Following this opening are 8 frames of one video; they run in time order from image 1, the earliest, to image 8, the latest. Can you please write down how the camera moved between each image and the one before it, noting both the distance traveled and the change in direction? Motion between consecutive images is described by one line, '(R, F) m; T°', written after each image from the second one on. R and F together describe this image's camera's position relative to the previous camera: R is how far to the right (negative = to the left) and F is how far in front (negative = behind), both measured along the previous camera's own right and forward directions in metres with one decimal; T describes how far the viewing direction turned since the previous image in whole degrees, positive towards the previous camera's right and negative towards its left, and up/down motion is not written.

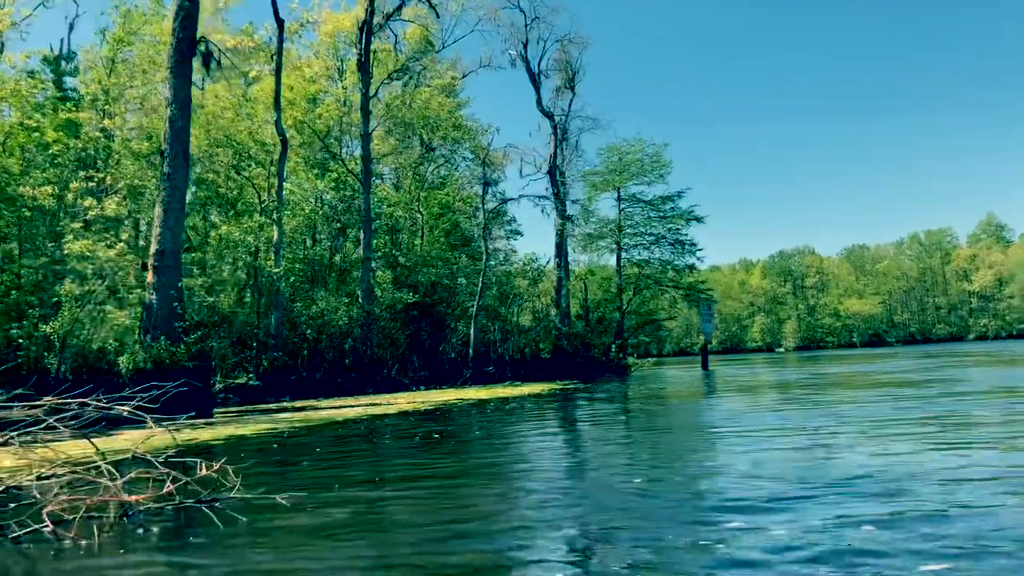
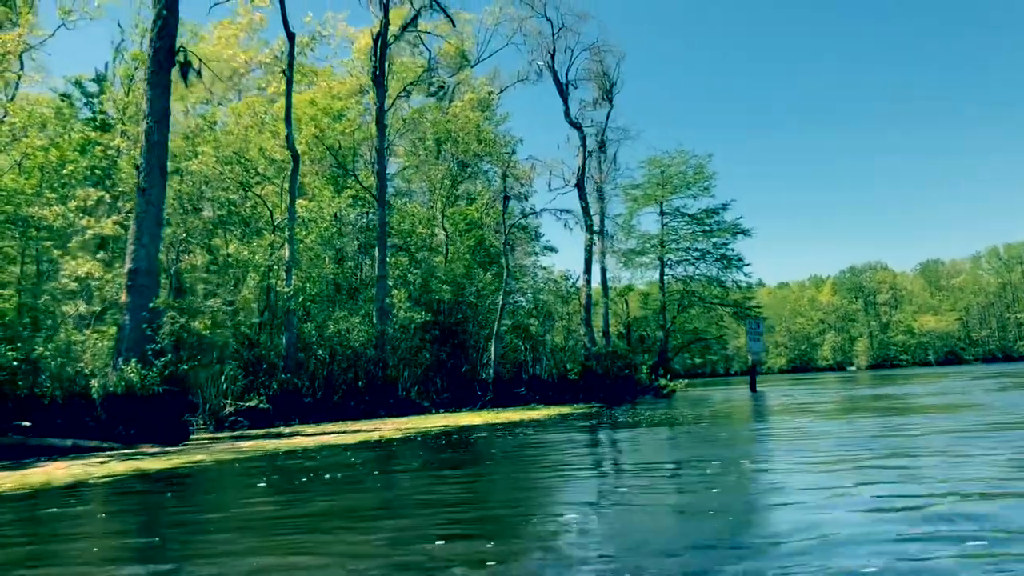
(+1.5, +1.4) m; -5°
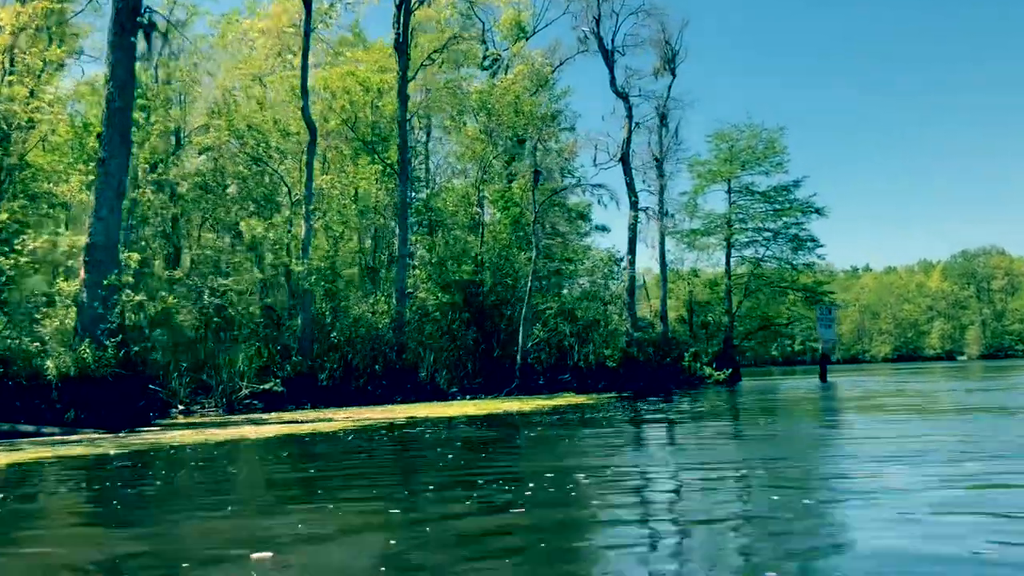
(+2.1, +1.9) m; -7°
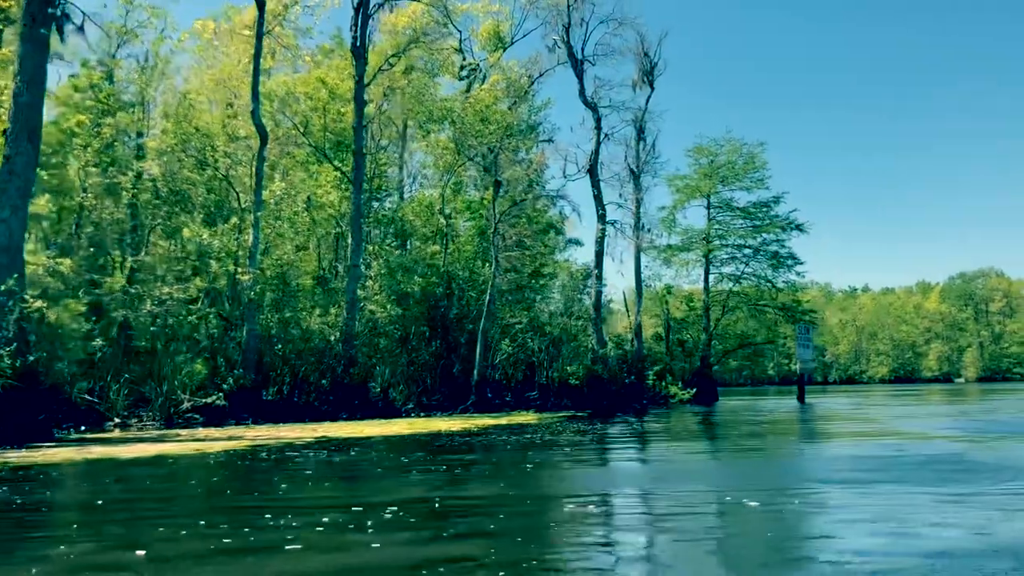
(+1.3, +0.9) m; 0°
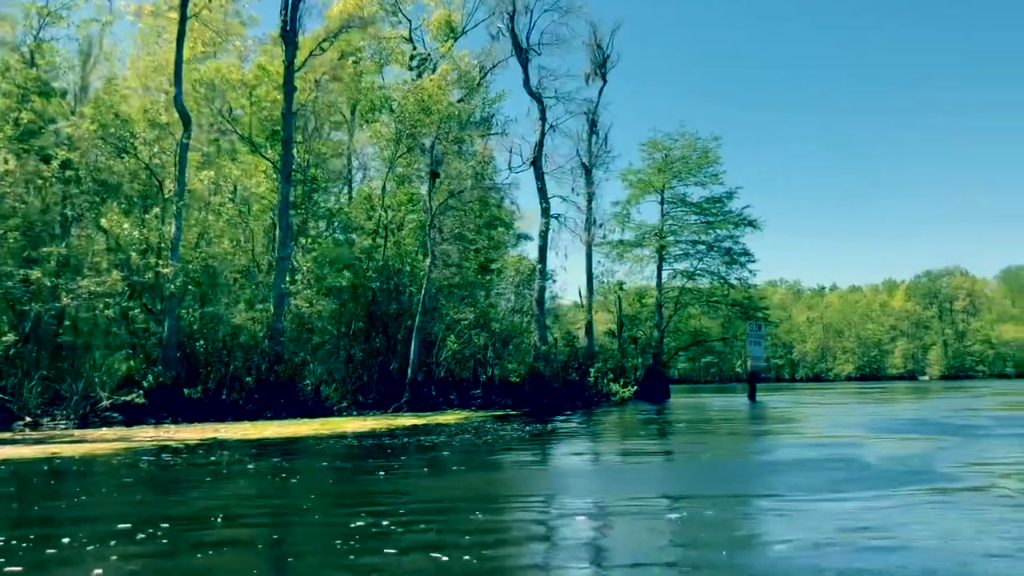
(+1.2, +0.7) m; +2°
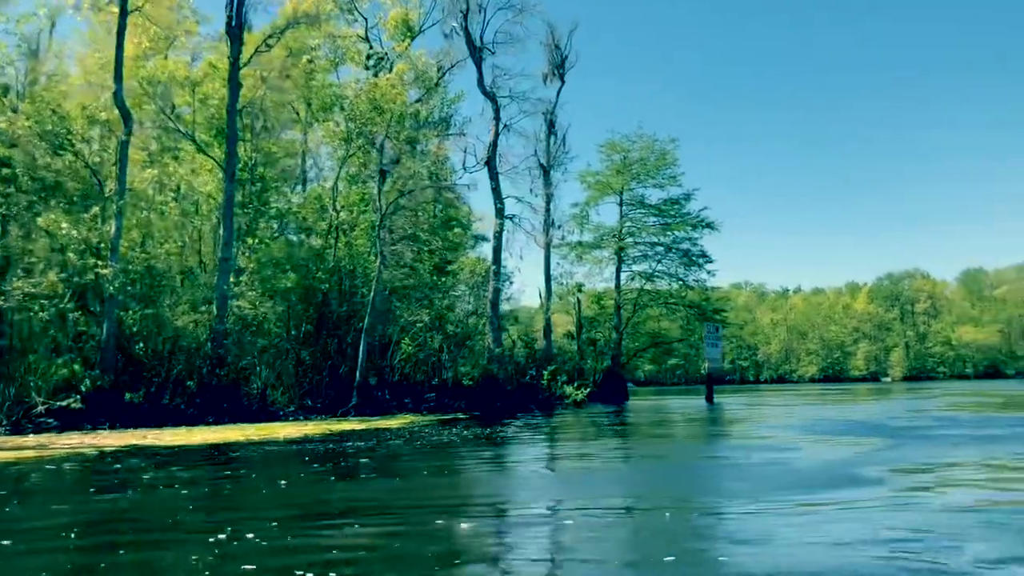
(+0.5, +0.3) m; +2°
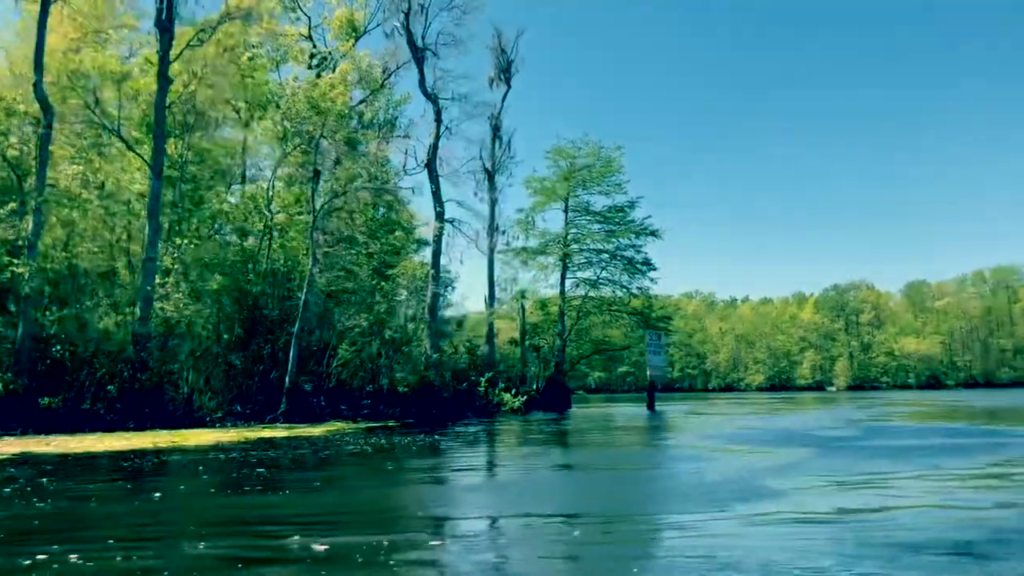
(+0.5, +0.3) m; +3°
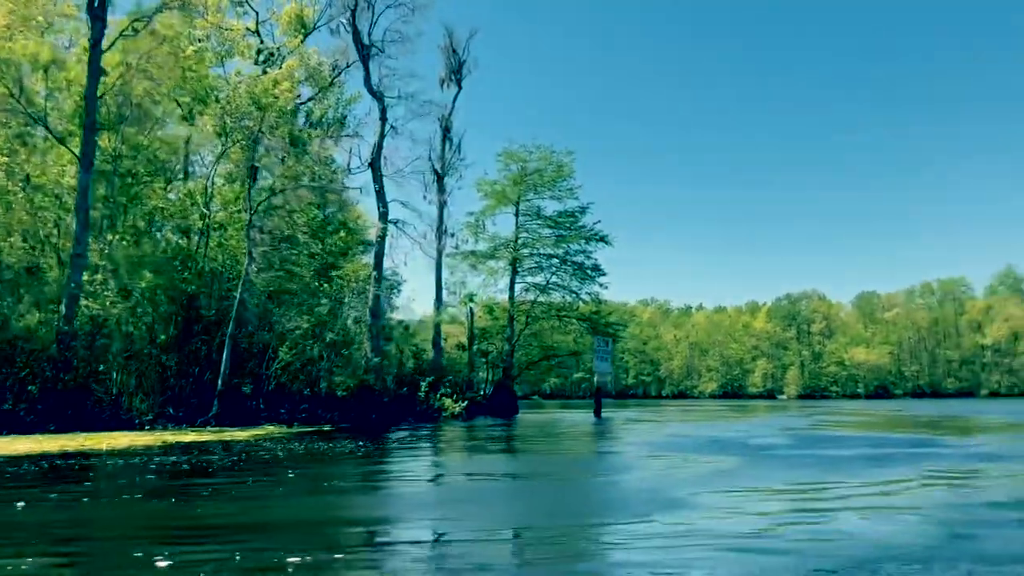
(+0.5, +0.3) m; +3°
